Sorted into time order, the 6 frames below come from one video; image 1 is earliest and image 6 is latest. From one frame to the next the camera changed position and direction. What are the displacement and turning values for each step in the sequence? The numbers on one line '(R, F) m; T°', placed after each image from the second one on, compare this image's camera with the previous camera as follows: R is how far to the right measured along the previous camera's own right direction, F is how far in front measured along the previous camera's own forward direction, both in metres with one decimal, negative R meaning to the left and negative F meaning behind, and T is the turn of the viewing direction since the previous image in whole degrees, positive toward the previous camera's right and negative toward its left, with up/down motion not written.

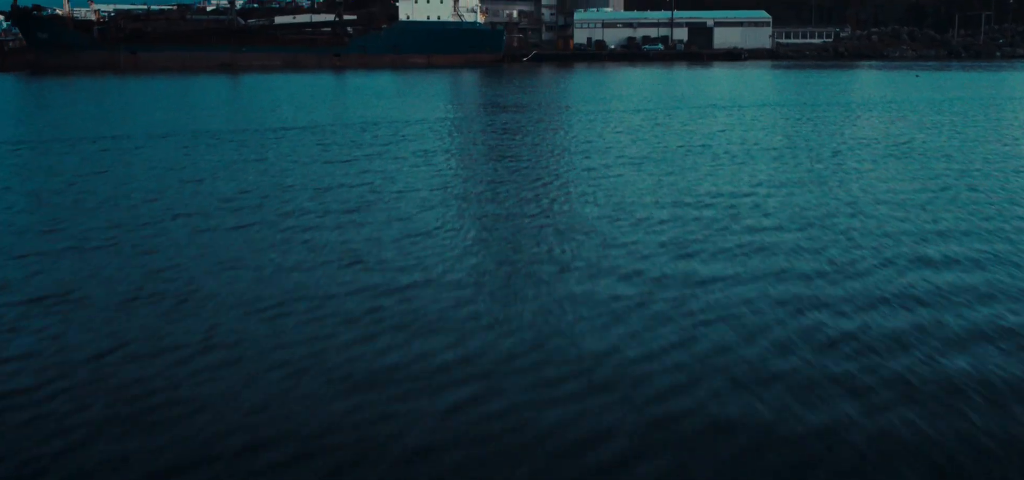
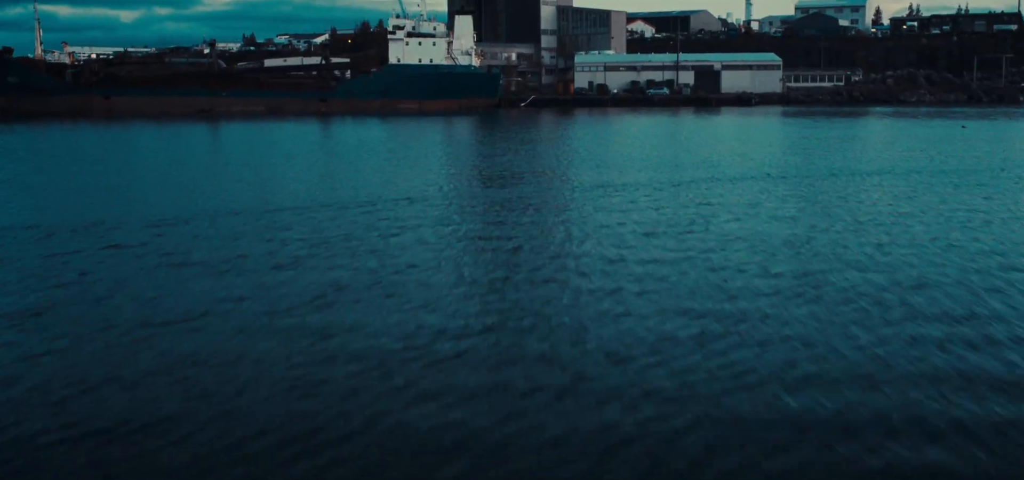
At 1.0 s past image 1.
(0.0, +1.3) m; 0°
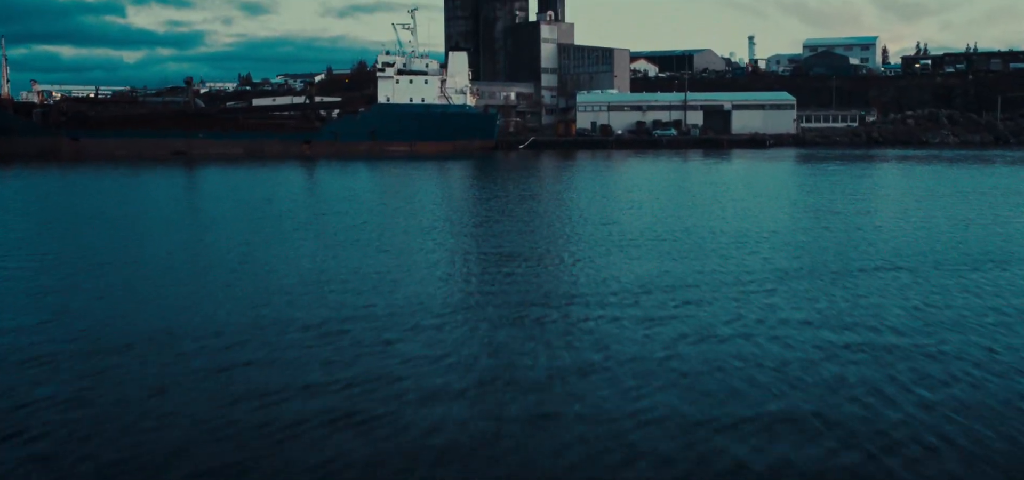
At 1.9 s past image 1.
(0.0, +1.3) m; 0°
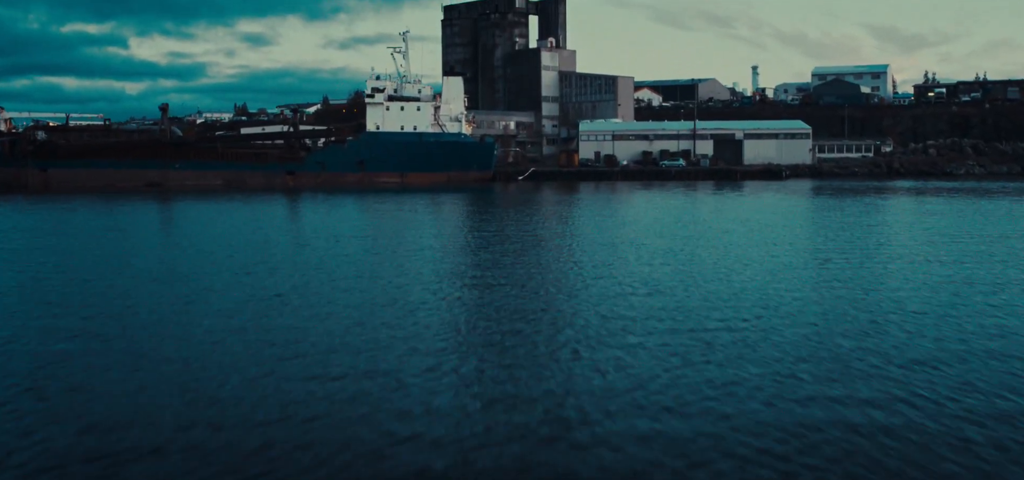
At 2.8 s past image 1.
(0.0, +1.2) m; 0°
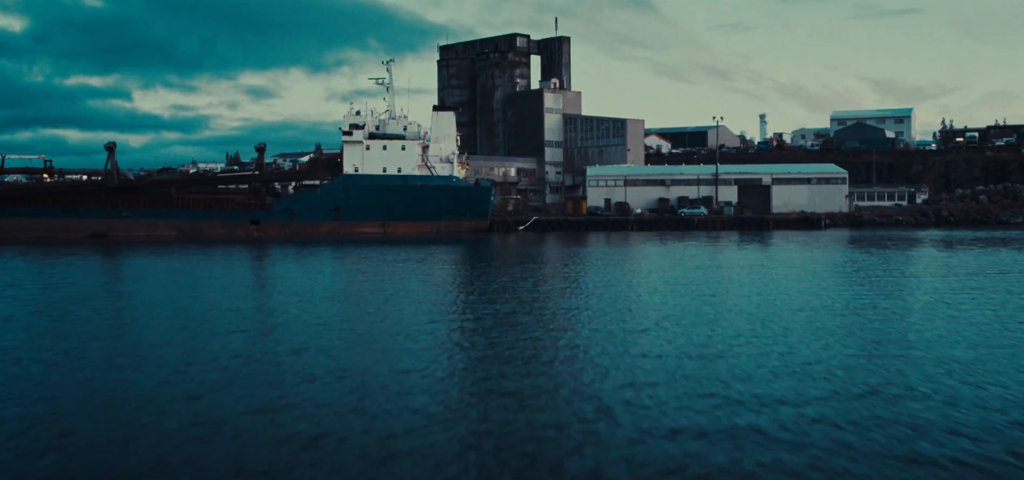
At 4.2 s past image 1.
(0.0, +2.2) m; 0°
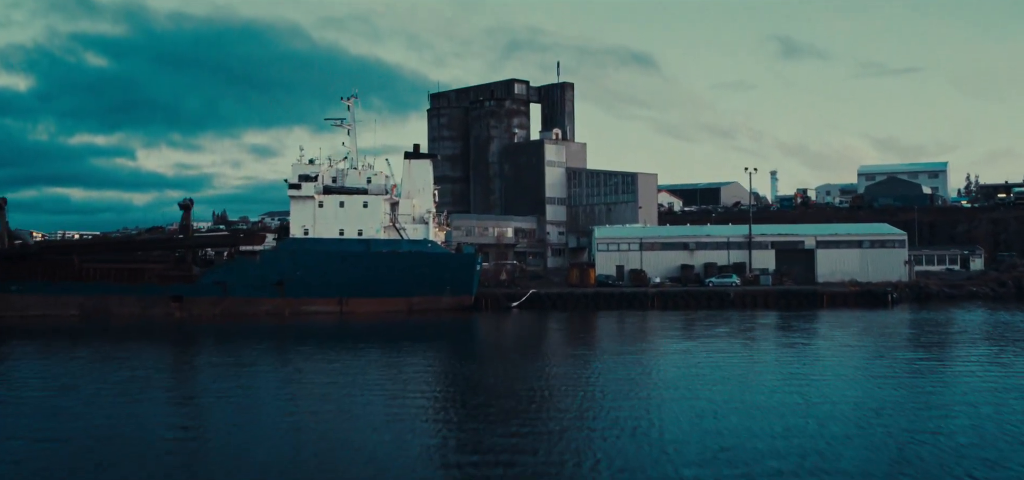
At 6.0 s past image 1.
(+0.1, +2.8) m; 0°
